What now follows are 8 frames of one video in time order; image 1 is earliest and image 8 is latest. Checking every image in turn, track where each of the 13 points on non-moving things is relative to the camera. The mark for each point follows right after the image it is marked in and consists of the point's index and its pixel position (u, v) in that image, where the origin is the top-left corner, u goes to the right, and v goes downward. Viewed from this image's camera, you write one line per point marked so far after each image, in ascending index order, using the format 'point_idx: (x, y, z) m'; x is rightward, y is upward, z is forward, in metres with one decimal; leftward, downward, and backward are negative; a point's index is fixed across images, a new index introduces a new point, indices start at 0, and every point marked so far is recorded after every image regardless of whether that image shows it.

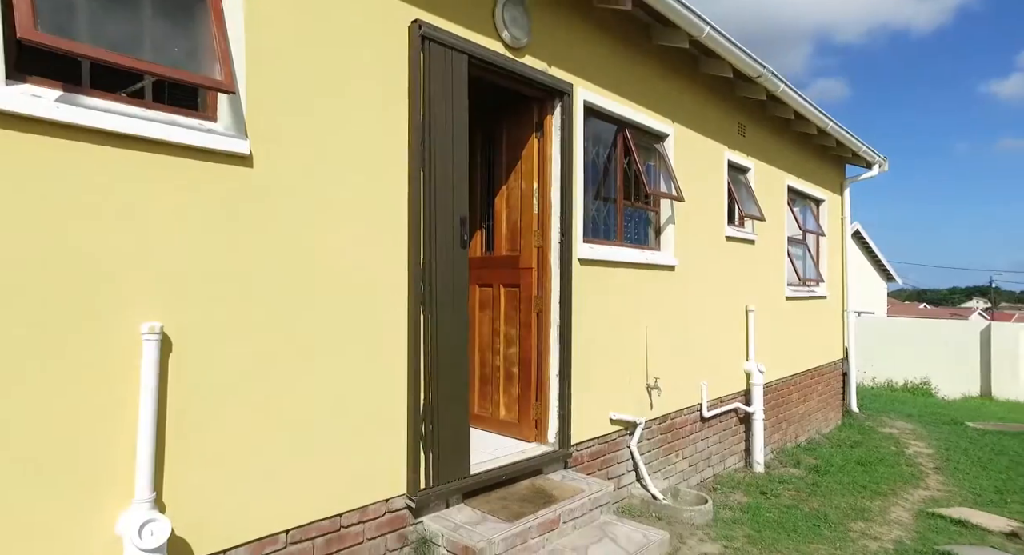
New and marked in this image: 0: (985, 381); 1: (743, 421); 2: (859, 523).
0: (+9.6, -2.1, +13.2) m
1: (+2.3, -1.4, +6.3) m
2: (+2.6, -1.8, +4.9) m
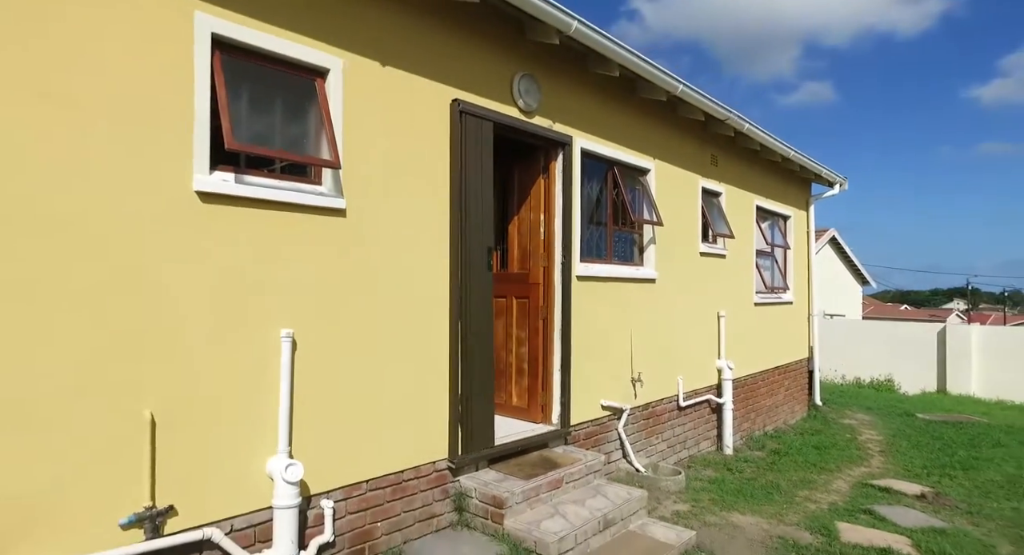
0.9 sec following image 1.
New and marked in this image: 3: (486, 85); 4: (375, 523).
0: (+9.5, -2.2, +14.4) m
1: (+2.3, -1.5, +7.4) m
2: (+2.7, -2.0, +5.9) m
3: (-0.2, +1.3, +4.5) m
4: (-0.8, -1.4, +3.6) m
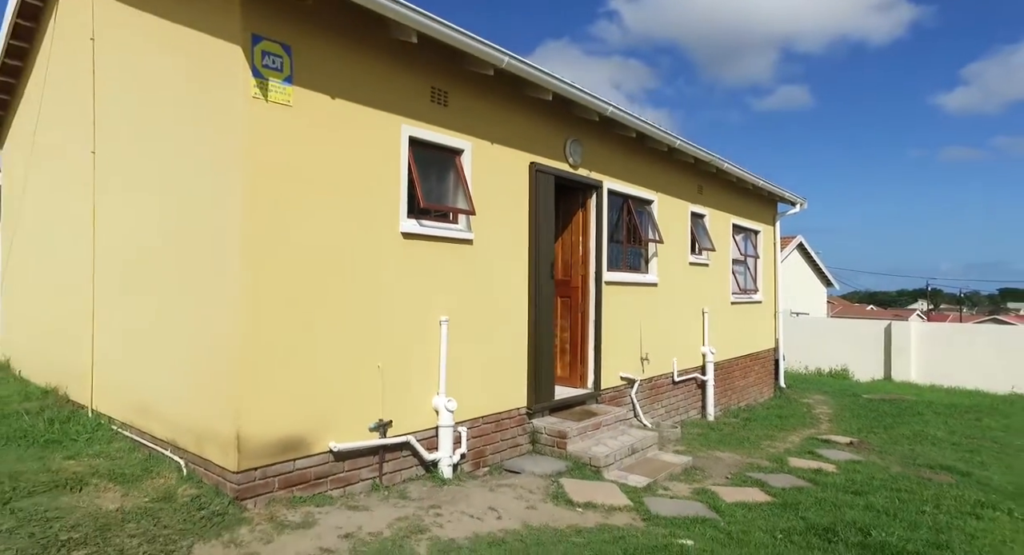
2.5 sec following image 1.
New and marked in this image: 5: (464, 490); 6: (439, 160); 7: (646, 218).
0: (+9.7, -2.3, +16.7) m
1: (+2.8, -1.6, +9.4) m
2: (+3.2, -2.0, +8.0) m
3: (+0.4, +1.3, +6.5) m
4: (-0.2, -1.5, +5.6) m
5: (-0.4, -1.6, +4.9) m
6: (-0.6, +1.0, +5.3) m
7: (+1.7, +0.8, +8.3) m
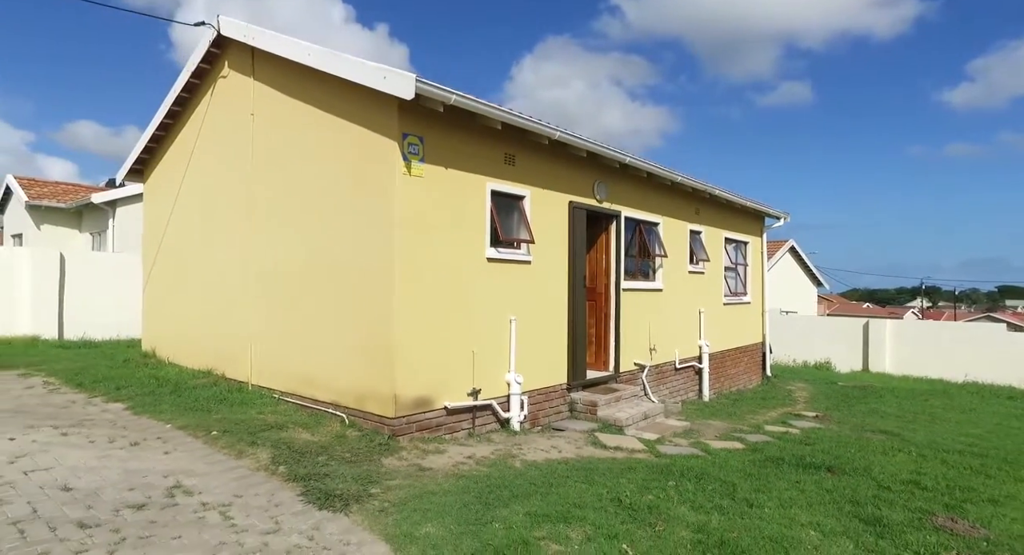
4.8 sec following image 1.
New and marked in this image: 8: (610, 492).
0: (+10.3, -2.4, +18.8) m
1: (+3.3, -1.7, +11.5) m
2: (+3.7, -2.2, +10.1) m
3: (+1.0, +1.2, +8.5) m
4: (+0.3, -1.6, +7.7) m
5: (+0.2, -1.7, +6.9) m
6: (-0.1, +0.8, +7.3) m
7: (+2.3, +0.7, +10.4) m
8: (+0.7, -1.6, +4.8) m
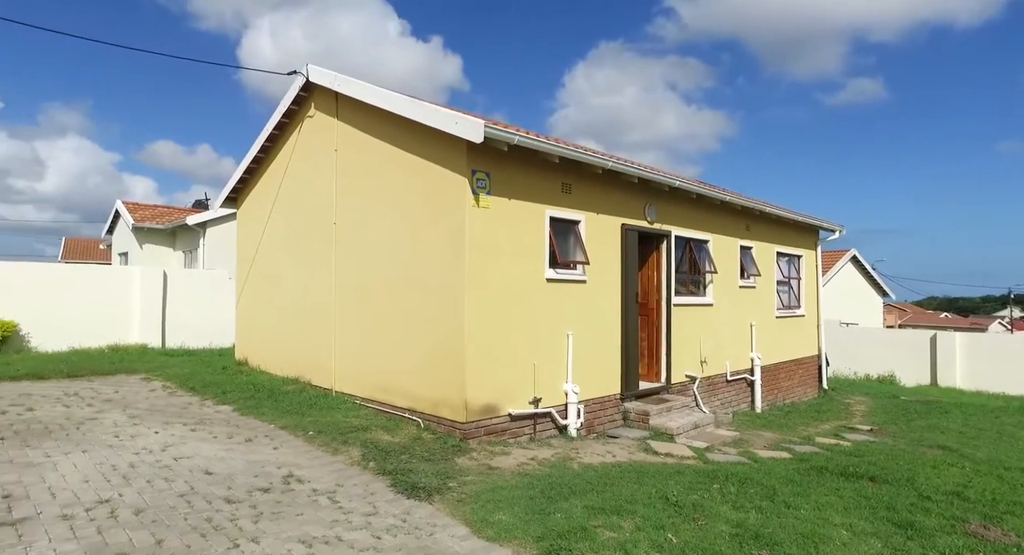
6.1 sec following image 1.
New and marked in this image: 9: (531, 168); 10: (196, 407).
0: (+11.9, -2.8, +18.5) m
1: (+4.4, -2.0, +11.8) m
2: (+4.7, -2.4, +10.4) m
3: (+1.8, +0.9, +9.1) m
4: (+1.1, -1.8, +8.3) m
5: (+0.9, -1.9, +7.5) m
6: (+0.7, +0.6, +8.0) m
7: (+3.3, +0.4, +10.9) m
8: (+1.2, -1.8, +5.4) m
9: (+0.2, +1.3, +7.4) m
10: (-3.5, -1.5, +7.2) m
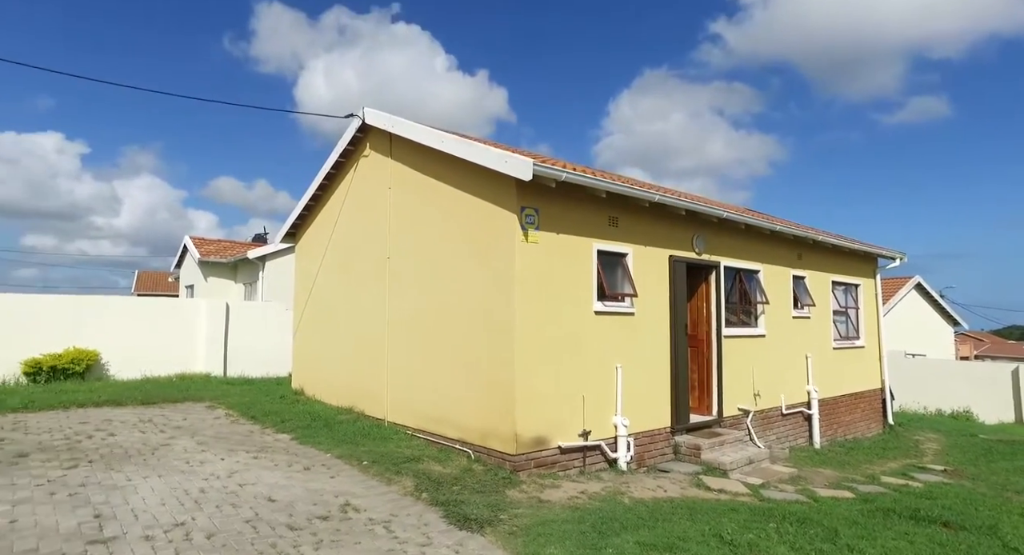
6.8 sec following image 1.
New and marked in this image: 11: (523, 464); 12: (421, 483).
0: (+13.3, -3.6, +17.6) m
1: (+5.2, -2.5, +11.5) m
2: (+5.4, -2.9, +10.0) m
3: (+2.4, +0.5, +9.1) m
4: (+1.7, -2.2, +8.2) m
5: (+1.4, -2.3, +7.5) m
6: (+1.3, +0.2, +8.1) m
7: (+4.1, -0.1, +10.7) m
8: (+1.6, -2.1, +5.3) m
9: (+0.8, +0.9, +7.5) m
10: (-3.0, -1.8, +7.5) m
11: (+0.1, -2.0, +6.8) m
12: (-0.9, -2.0, +6.2) m
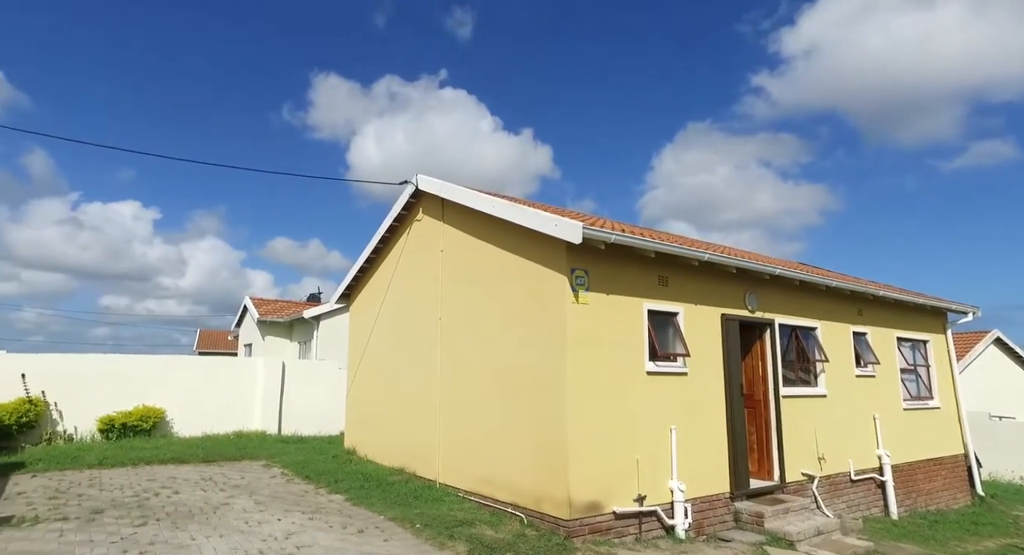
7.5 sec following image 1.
0: (+14.6, -5.0, +16.3) m
1: (+6.1, -3.5, +10.9) m
2: (+6.2, -3.8, +9.4) m
3: (+3.2, -0.4, +9.0) m
4: (+2.4, -3.0, +7.9) m
5: (+2.0, -3.0, +7.2) m
6: (+1.9, -0.5, +8.0) m
7: (+4.9, -1.1, +10.4) m
8: (+2.1, -2.5, +5.0) m
9: (+1.4, +0.2, +7.6) m
10: (-2.4, -2.6, +7.6) m
11: (+0.7, -2.6, +6.6) m
12: (-0.4, -2.5, +6.1) m
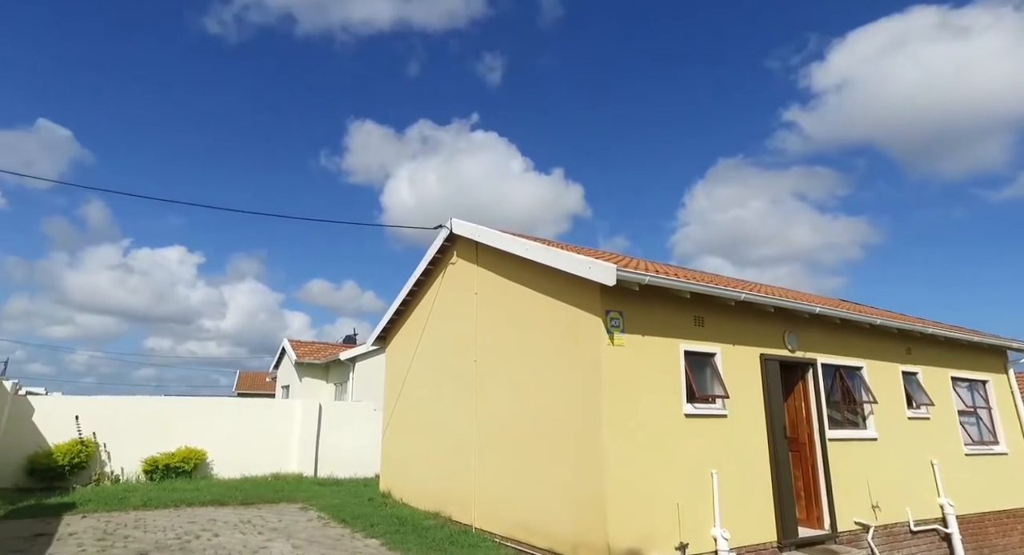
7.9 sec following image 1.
0: (+15.4, -5.9, +15.2) m
1: (+6.7, -4.1, +10.4) m
2: (+6.7, -4.3, +8.9) m
3: (+3.6, -0.9, +8.8) m
4: (+2.8, -3.5, +7.6) m
5: (+2.5, -3.4, +6.9) m
6: (+2.3, -1.0, +7.9) m
7: (+5.4, -1.7, +10.1) m
8: (+2.4, -2.8, +4.8) m
9: (+1.8, -0.3, +7.5) m
10: (-1.9, -3.1, +7.6) m
11: (+1.0, -3.0, +6.5) m
12: (0.0, -2.9, +6.0) m
